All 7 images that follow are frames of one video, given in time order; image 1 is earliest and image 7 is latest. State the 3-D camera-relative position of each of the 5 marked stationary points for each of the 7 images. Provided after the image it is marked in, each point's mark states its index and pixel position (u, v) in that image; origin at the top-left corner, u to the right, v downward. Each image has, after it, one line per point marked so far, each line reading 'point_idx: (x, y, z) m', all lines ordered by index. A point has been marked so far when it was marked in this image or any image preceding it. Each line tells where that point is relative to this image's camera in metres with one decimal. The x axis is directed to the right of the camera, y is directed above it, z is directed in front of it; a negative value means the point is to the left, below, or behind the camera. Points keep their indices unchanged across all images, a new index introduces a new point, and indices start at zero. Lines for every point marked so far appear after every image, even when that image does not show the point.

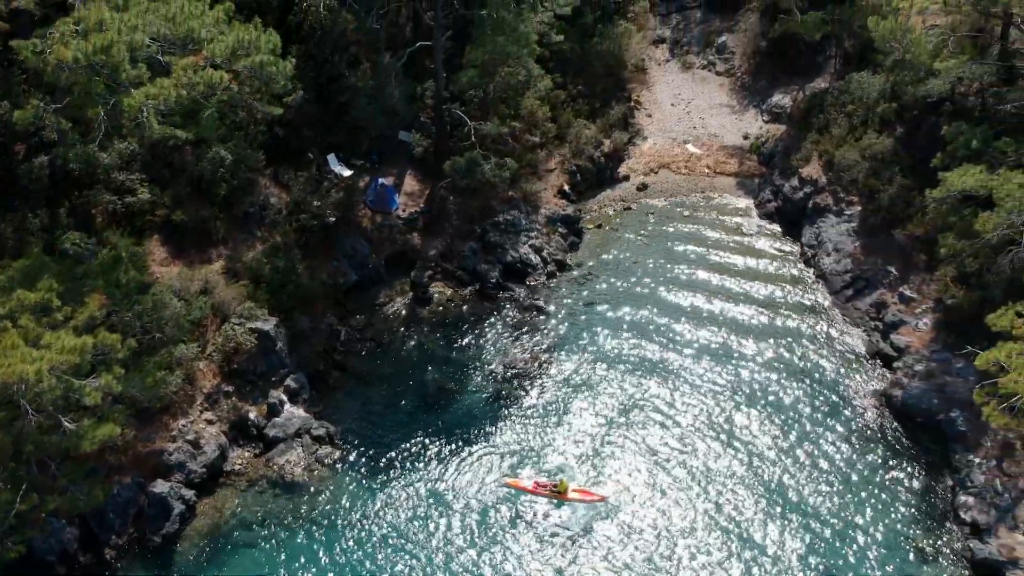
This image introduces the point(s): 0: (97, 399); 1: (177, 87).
0: (-7.2, -1.9, +17.4) m
1: (-6.6, +3.8, +19.6) m
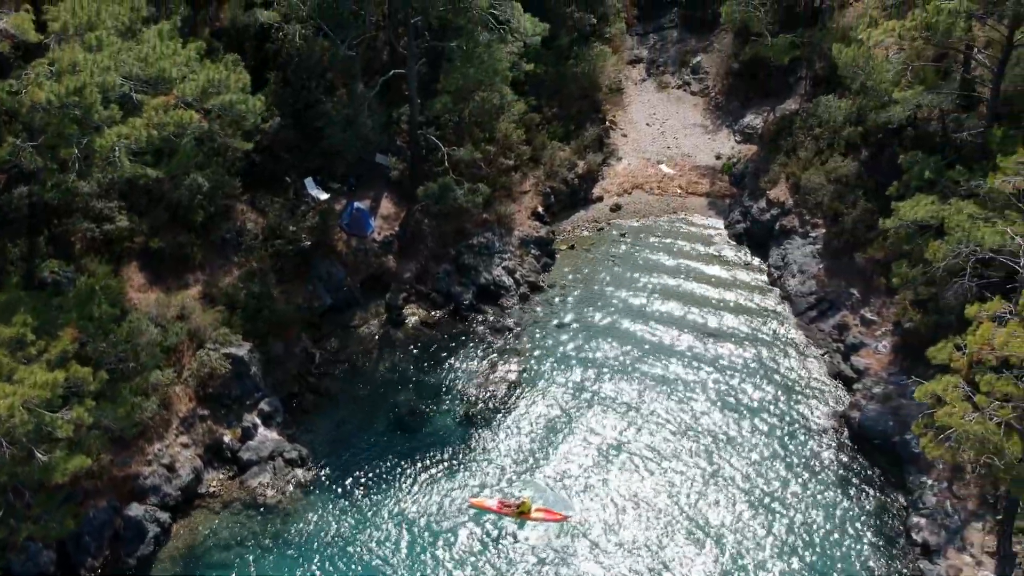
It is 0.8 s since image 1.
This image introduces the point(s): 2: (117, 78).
0: (-8.0, -2.6, +18.1) m
1: (-7.4, +3.2, +20.2) m
2: (-7.8, +4.2, +19.9) m
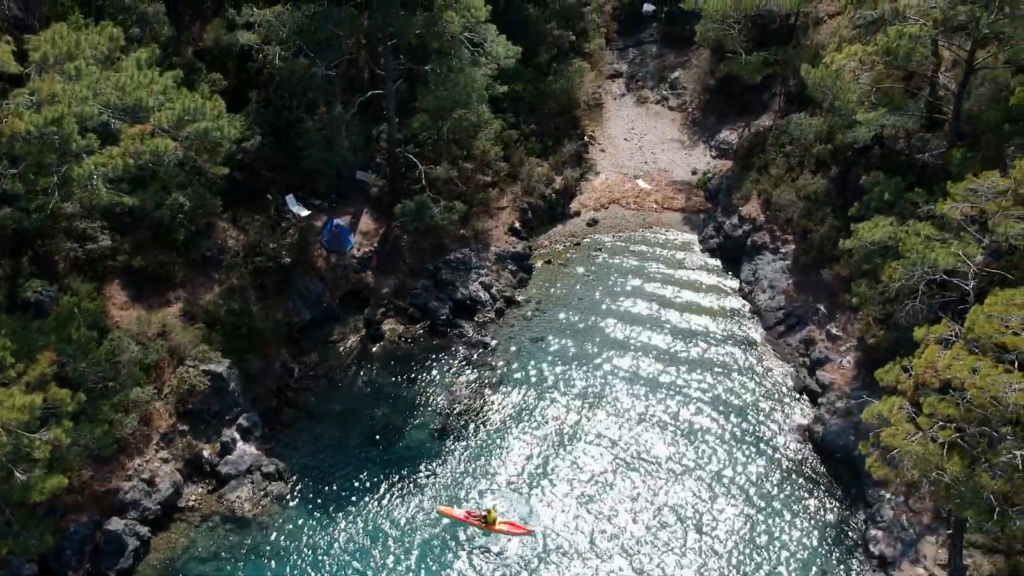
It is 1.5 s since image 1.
0: (-8.7, -3.1, +18.7) m
1: (-8.1, +2.7, +20.9) m
2: (-8.5, +3.7, +20.5) m
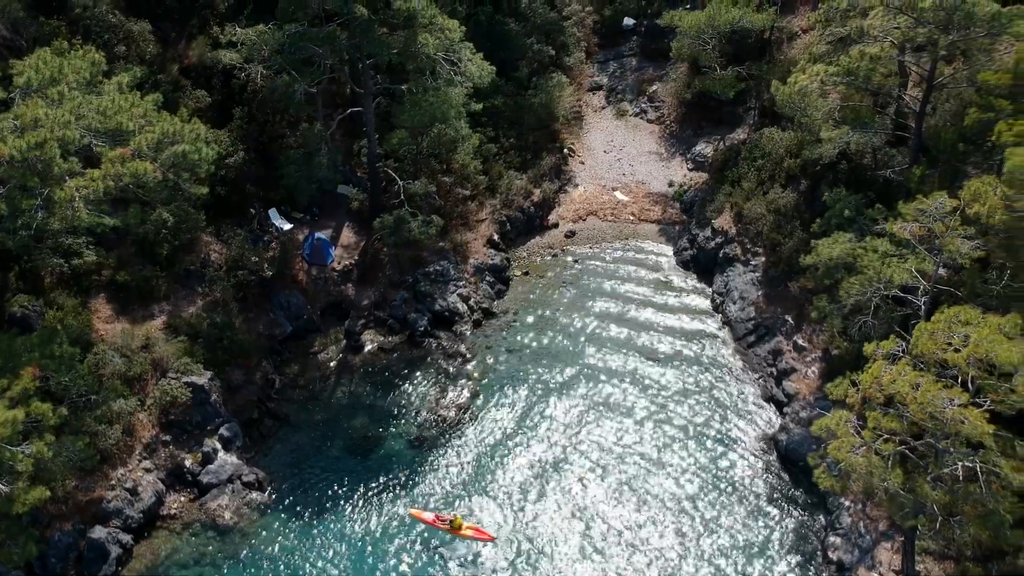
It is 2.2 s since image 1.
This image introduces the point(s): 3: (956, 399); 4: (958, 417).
0: (-9.4, -3.4, +19.5) m
1: (-8.8, +2.3, +21.7) m
2: (-9.2, +3.3, +21.3) m
3: (+8.0, -2.0, +18.1) m
4: (+7.8, -2.2, +17.6) m
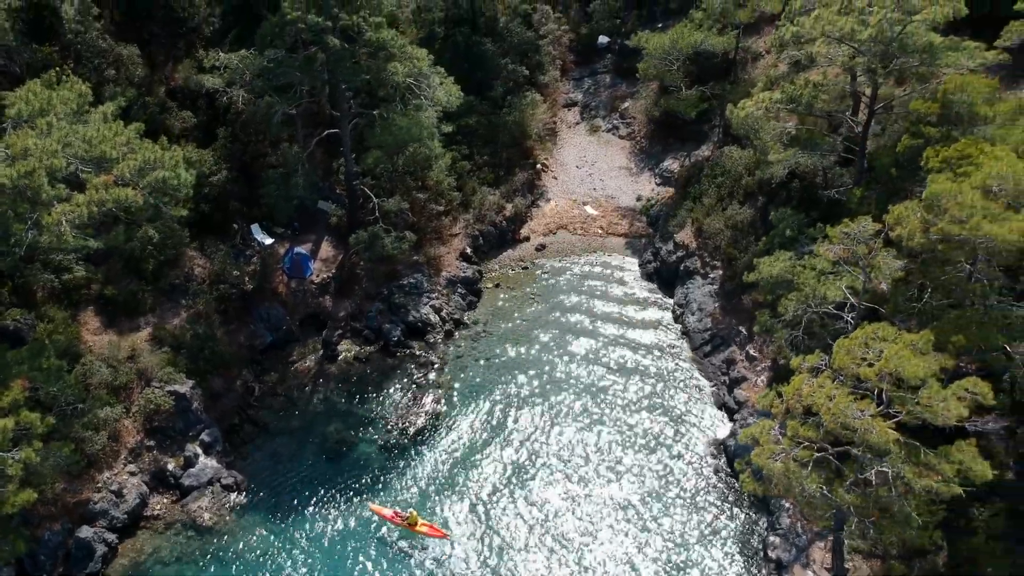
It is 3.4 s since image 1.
0: (-10.5, -3.8, +21.2) m
1: (-9.8, +1.9, +23.4) m
2: (-10.3, +2.9, +23.0) m
3: (+6.9, -2.4, +19.7) m
4: (+6.8, -2.6, +19.3) m
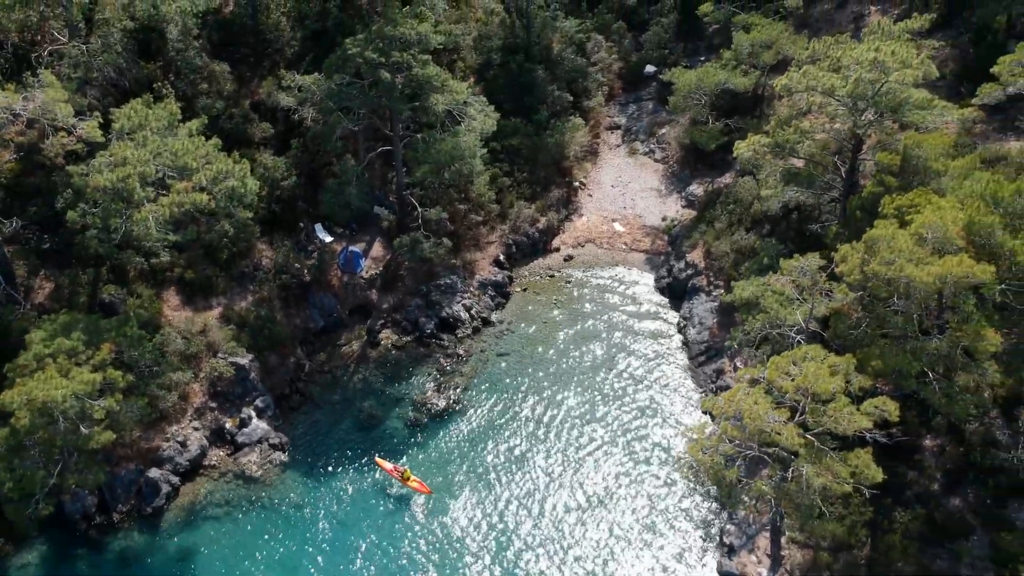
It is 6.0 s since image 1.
0: (-10.9, -3.4, +26.6) m
1: (-9.7, +2.4, +28.7) m
2: (-10.1, +3.4, +28.4) m
3: (+6.3, -3.0, +23.6) m
4: (+6.2, -3.3, +23.1) m
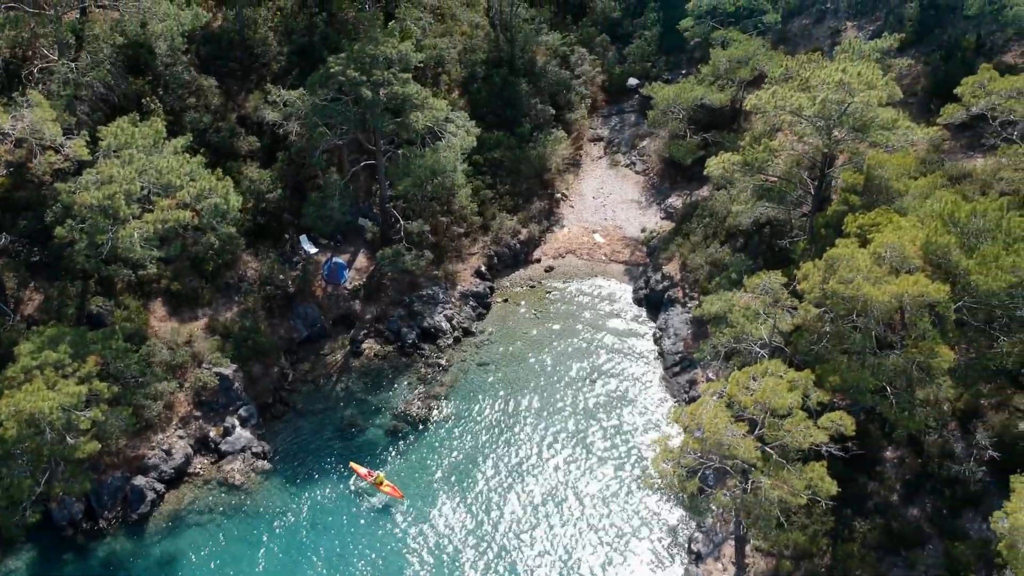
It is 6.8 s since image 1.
0: (-11.7, -3.8, +27.5) m
1: (-10.5, +1.9, +29.6) m
2: (-10.9, +2.9, +29.2) m
3: (+5.6, -3.5, +24.5) m
4: (+5.4, -3.7, +24.0) m
